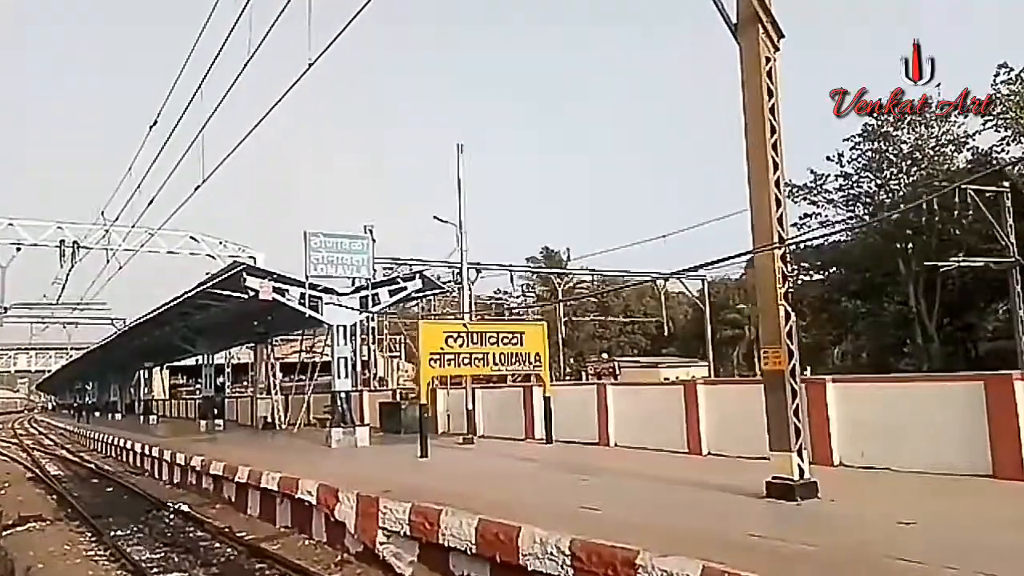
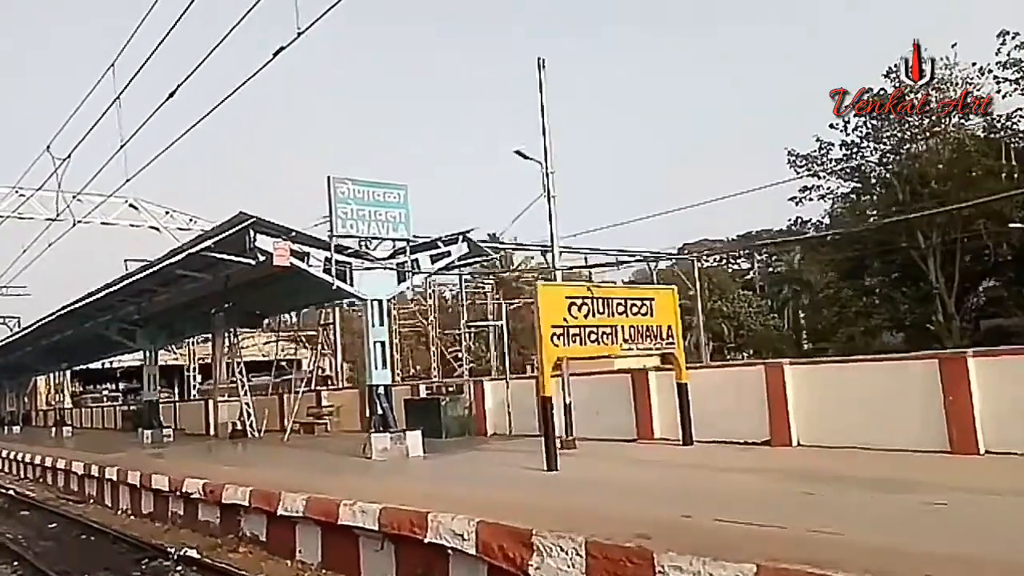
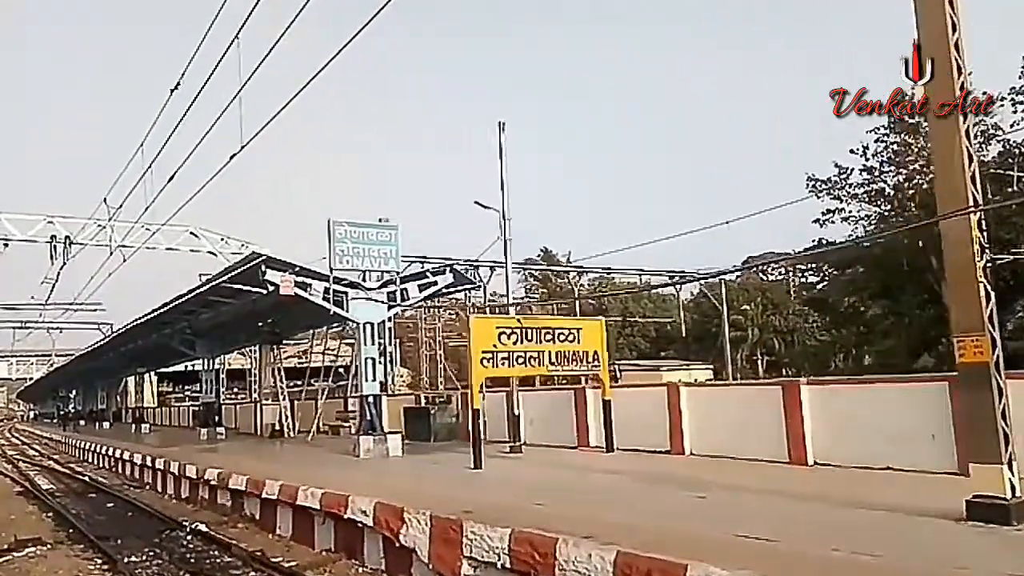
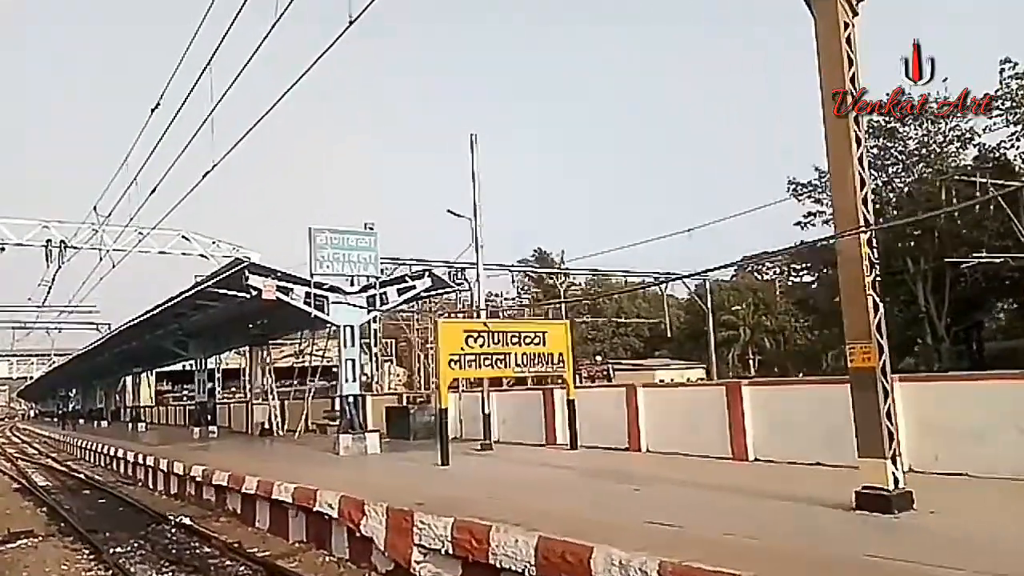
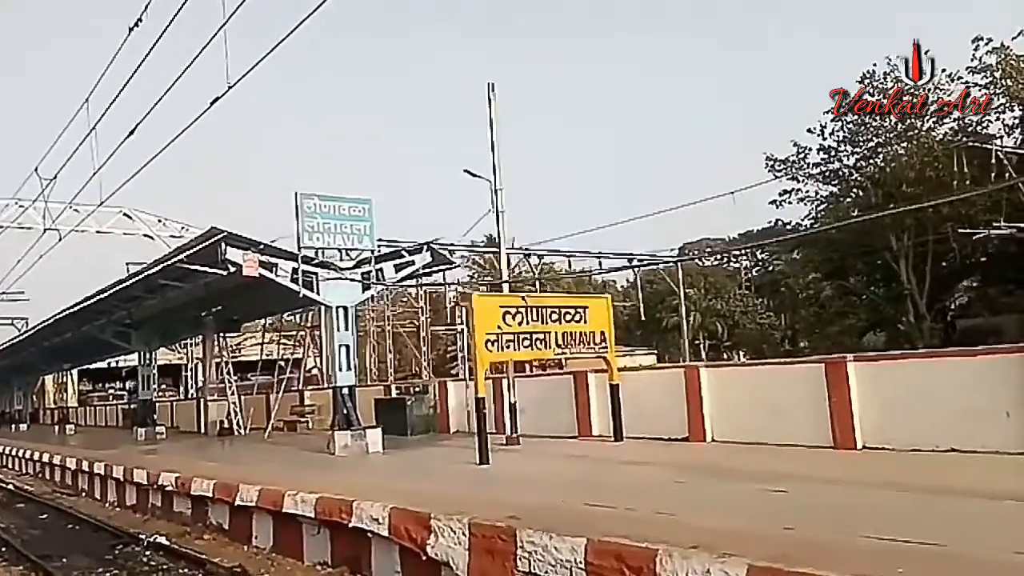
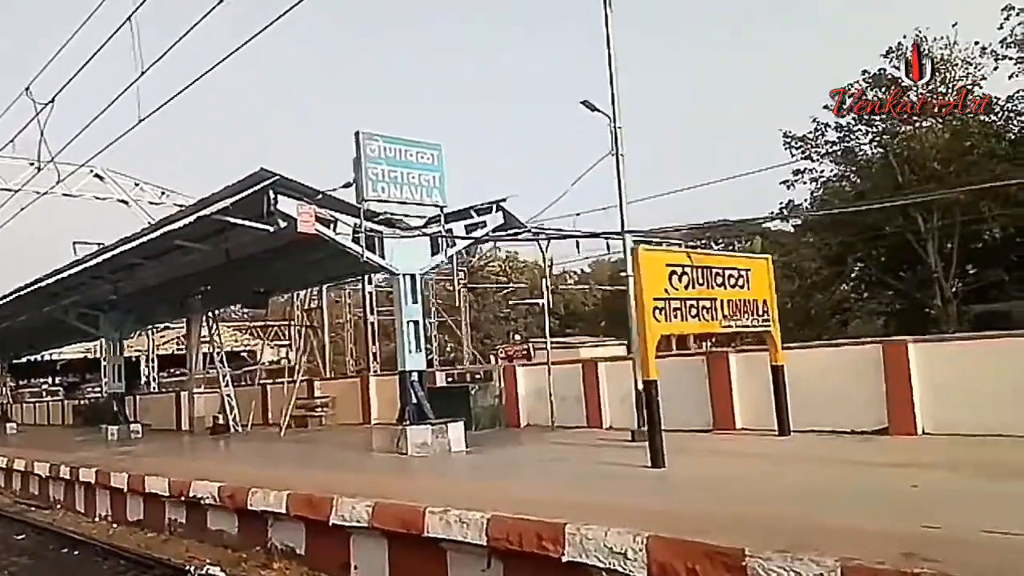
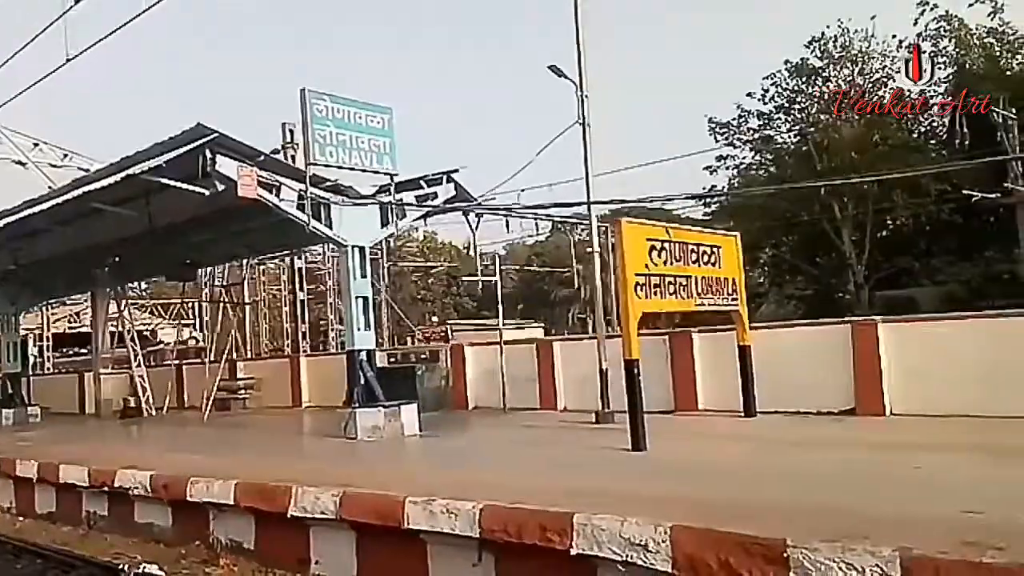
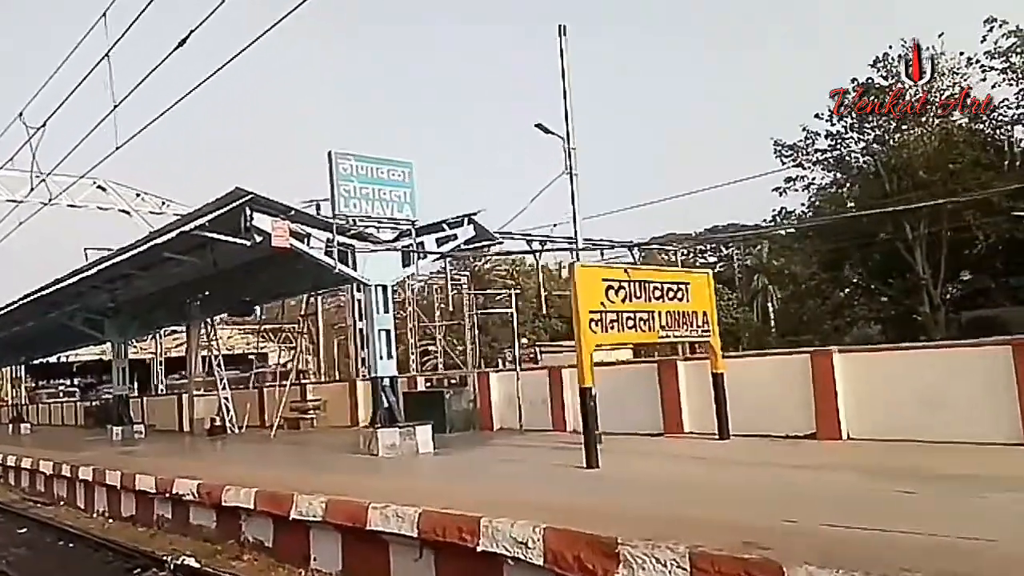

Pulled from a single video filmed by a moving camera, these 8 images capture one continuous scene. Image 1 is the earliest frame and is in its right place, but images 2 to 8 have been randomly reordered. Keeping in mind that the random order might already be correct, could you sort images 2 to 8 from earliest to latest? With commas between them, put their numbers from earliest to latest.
4, 3, 5, 2, 8, 6, 7
